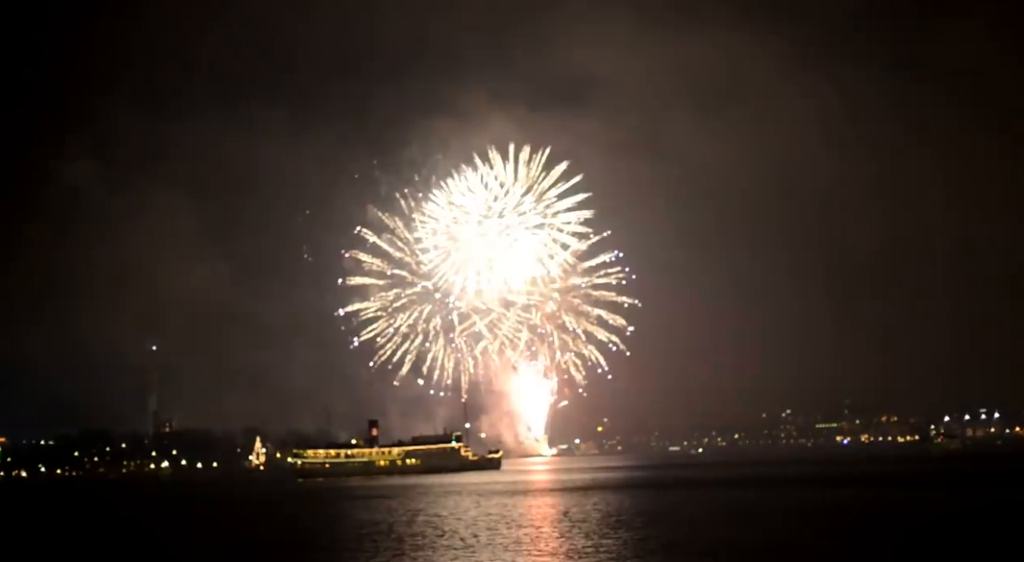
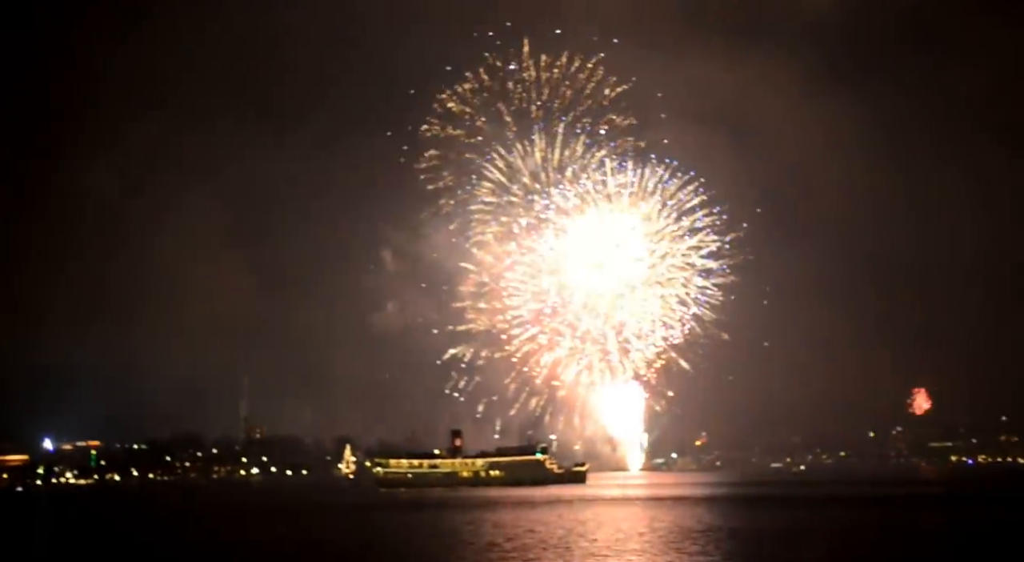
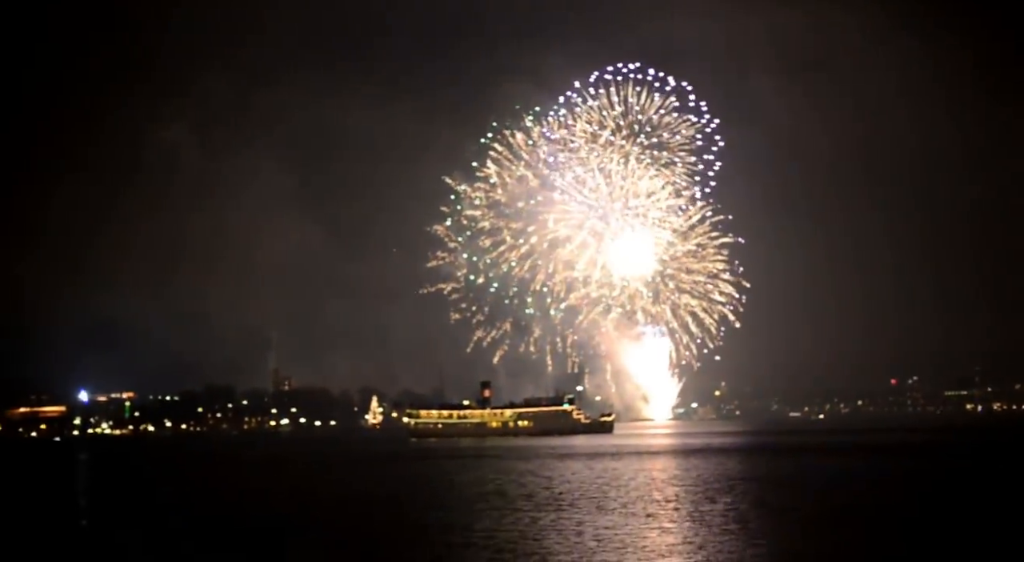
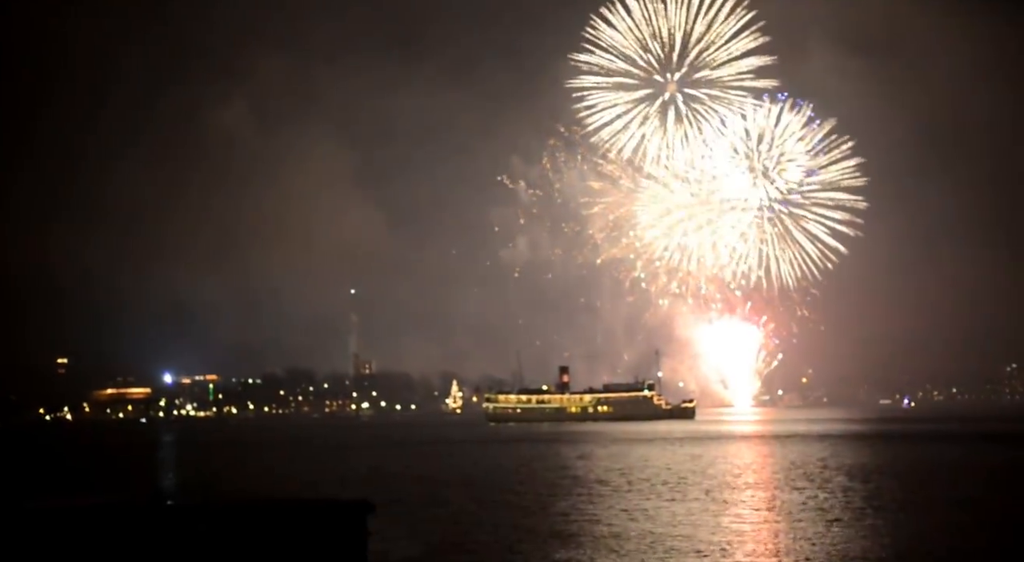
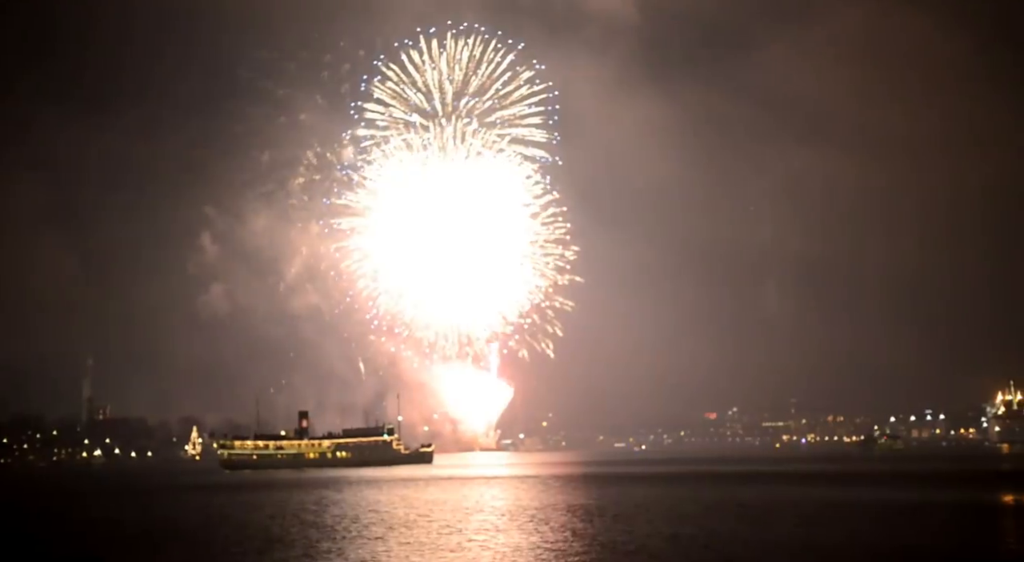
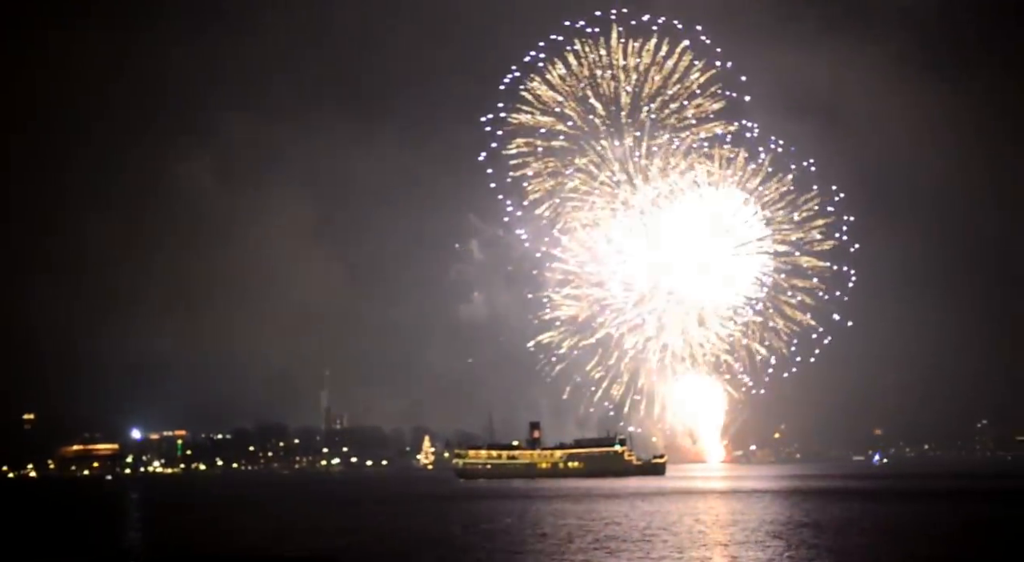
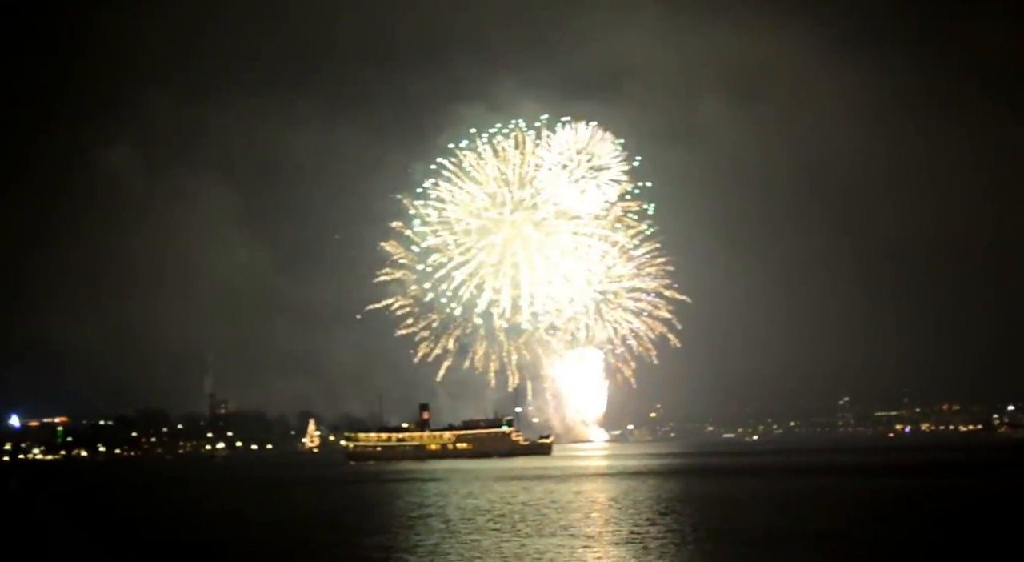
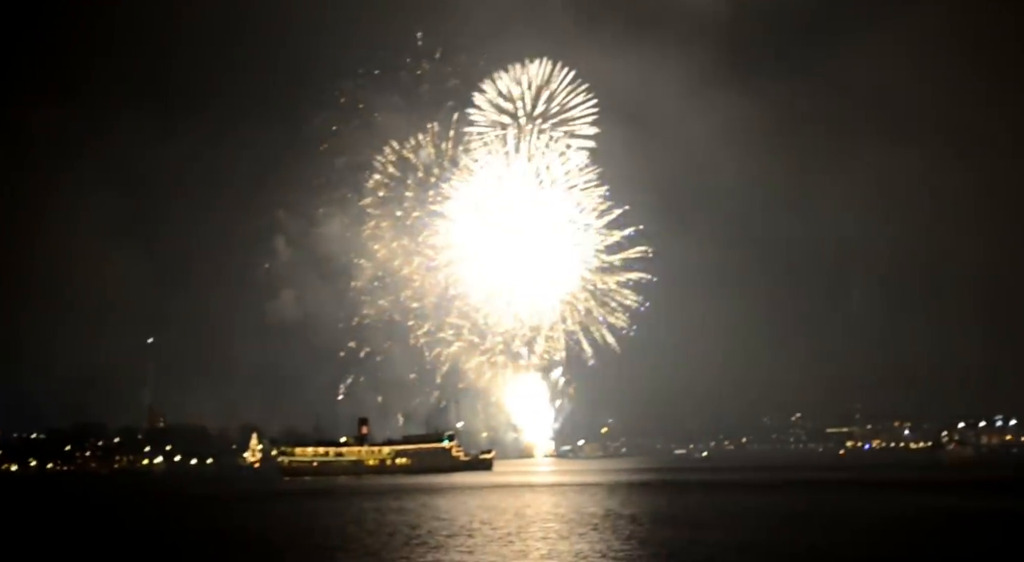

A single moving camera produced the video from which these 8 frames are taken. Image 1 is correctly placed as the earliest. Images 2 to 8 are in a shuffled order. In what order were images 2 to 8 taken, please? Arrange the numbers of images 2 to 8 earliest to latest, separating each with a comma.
7, 3, 4, 6, 2, 8, 5
